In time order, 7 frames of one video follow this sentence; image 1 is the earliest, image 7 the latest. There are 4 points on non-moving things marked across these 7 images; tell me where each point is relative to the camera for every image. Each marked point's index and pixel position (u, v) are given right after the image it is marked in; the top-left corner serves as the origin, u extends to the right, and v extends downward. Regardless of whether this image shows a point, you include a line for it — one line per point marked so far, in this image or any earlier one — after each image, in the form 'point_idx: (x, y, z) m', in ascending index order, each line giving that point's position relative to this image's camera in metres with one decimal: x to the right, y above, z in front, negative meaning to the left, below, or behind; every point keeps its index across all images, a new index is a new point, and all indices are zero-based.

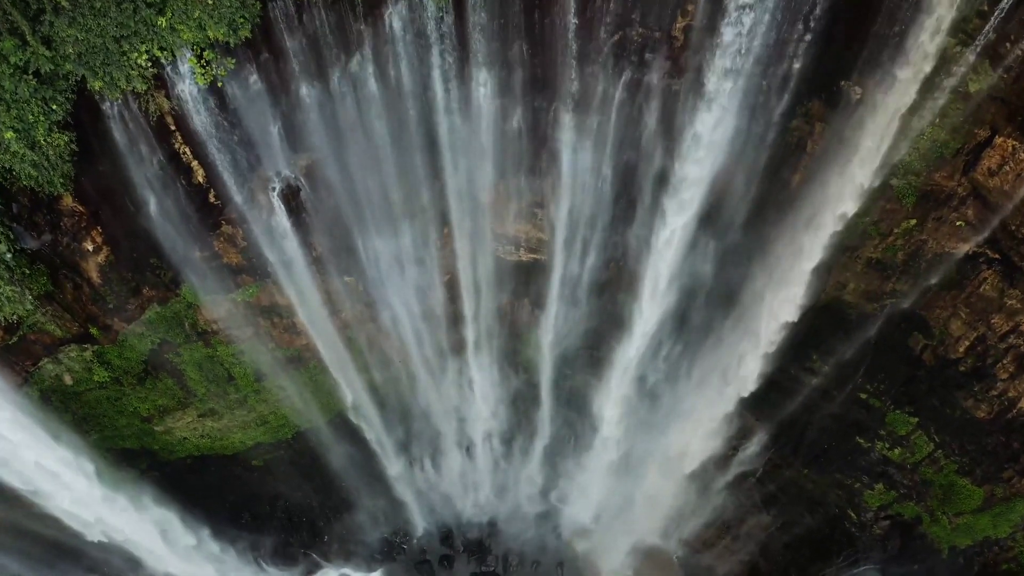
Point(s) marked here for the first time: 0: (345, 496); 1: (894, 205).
0: (-3.7, -4.6, +14.3) m
1: (+5.7, +1.2, +9.7) m
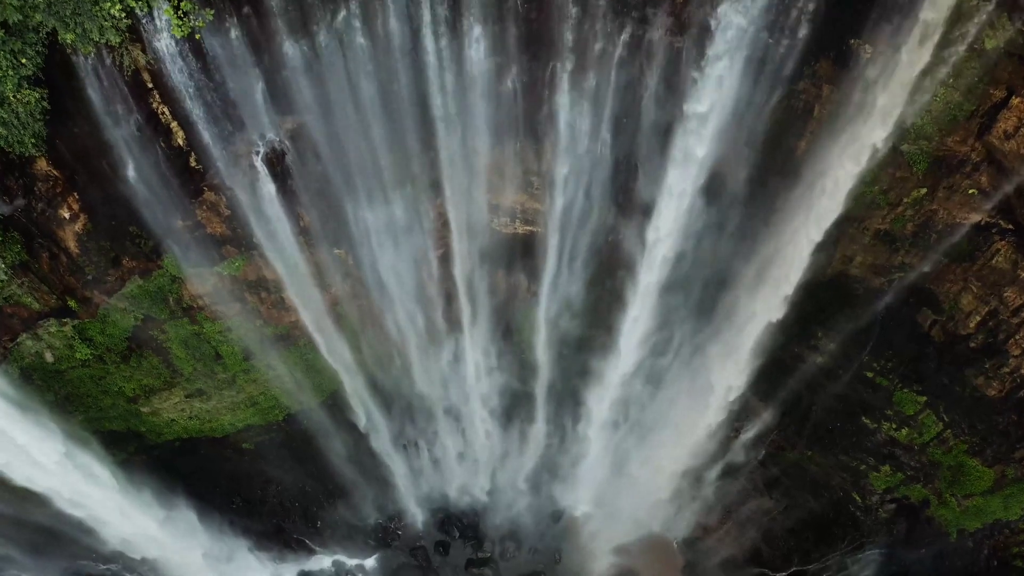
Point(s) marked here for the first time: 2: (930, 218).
0: (-3.8, -4.2, +14.0) m
1: (+5.6, +1.6, +9.3) m
2: (+6.1, +1.0, +9.5) m
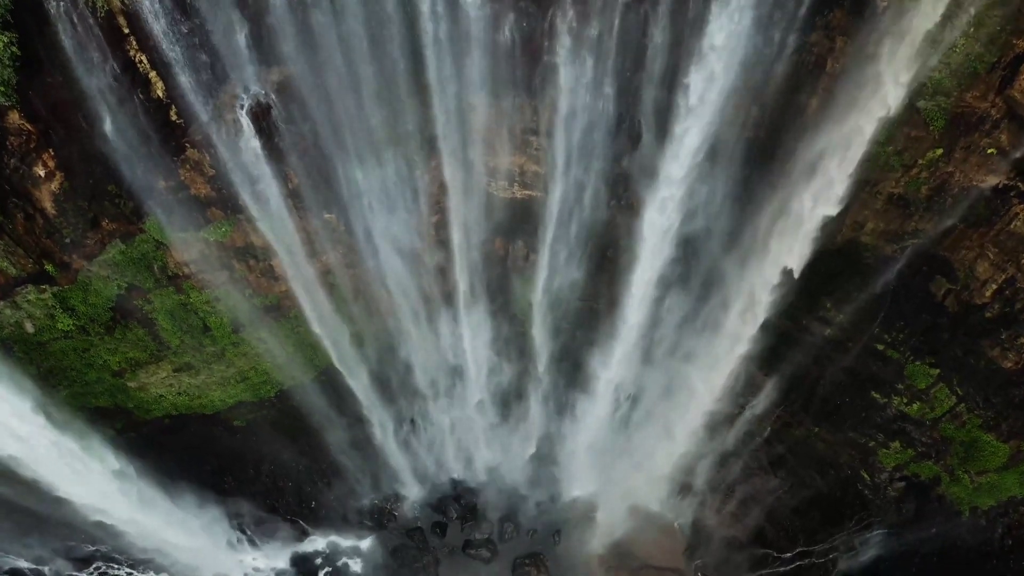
0: (-3.8, -3.6, +13.6) m
1: (+5.6, +2.2, +8.9) m
2: (+6.1, +1.5, +9.1) m
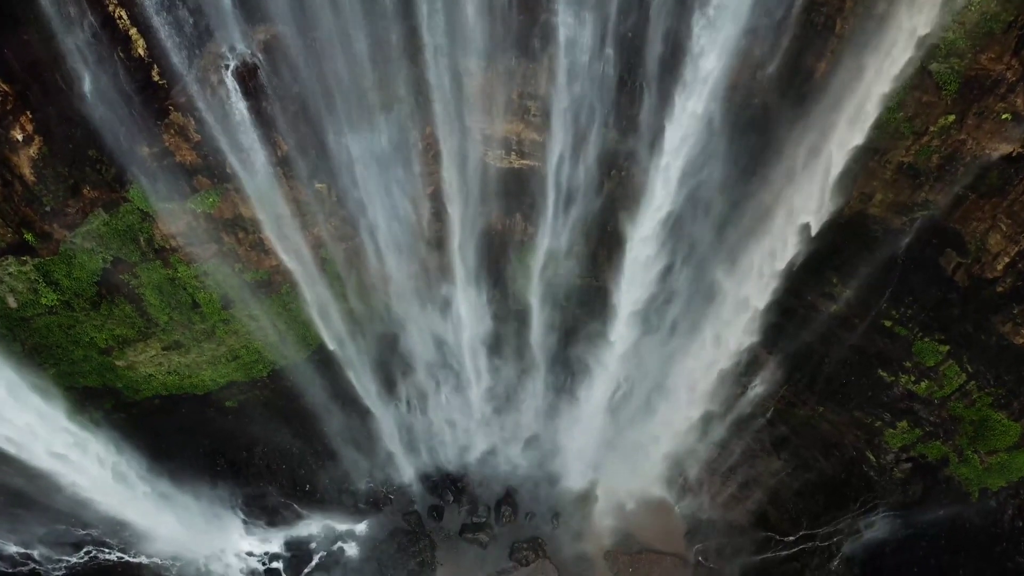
0: (-3.8, -3.2, +13.4) m
1: (+5.5, +2.5, +8.5) m
2: (+6.0, +1.9, +8.7) m
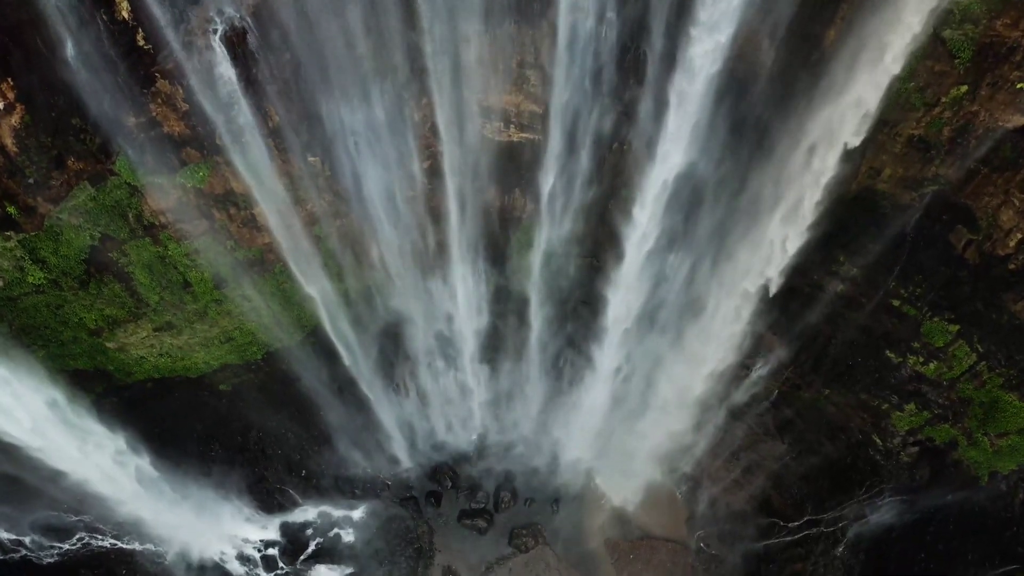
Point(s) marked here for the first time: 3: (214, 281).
0: (-3.8, -2.8, +13.1) m
1: (+5.5, +2.9, +8.3) m
2: (+6.0, +2.2, +8.5) m
3: (-4.9, +0.1, +10.6) m
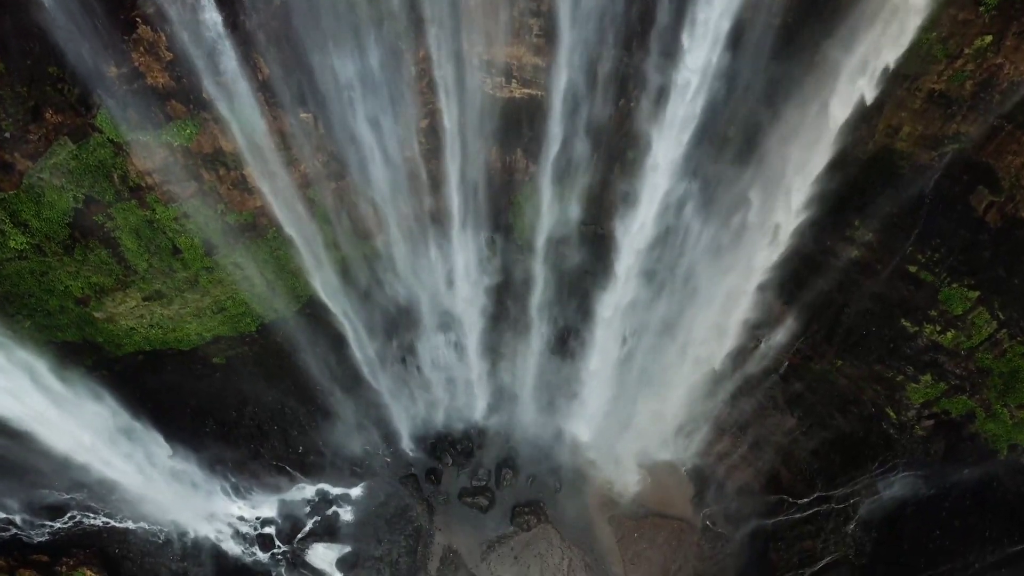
0: (-3.8, -2.3, +12.8) m
1: (+5.5, +3.4, +7.8) m
2: (+6.0, +2.7, +8.0) m
3: (-4.9, +0.6, +10.2) m
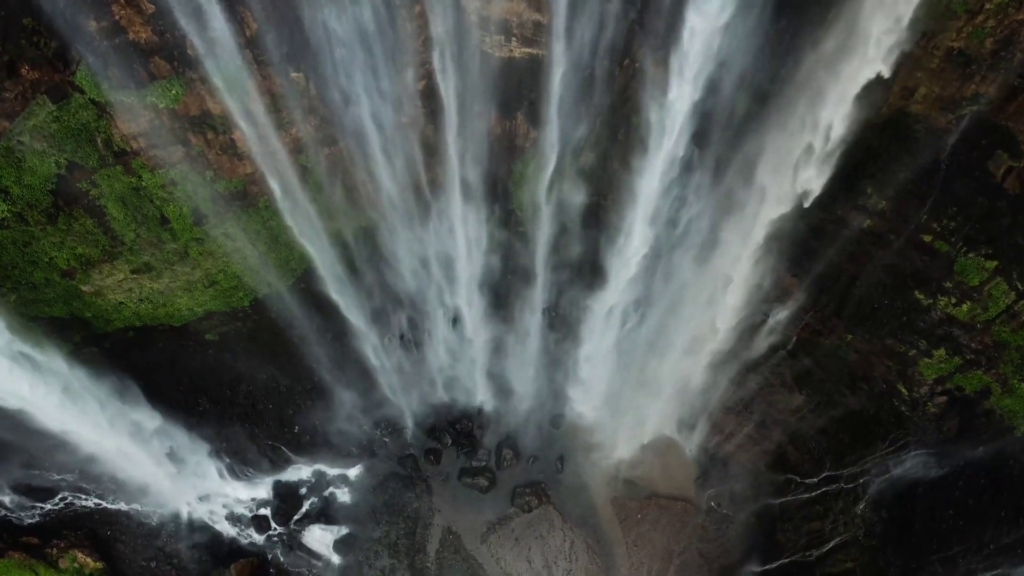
0: (-3.8, -1.8, +12.5) m
1: (+5.5, +3.8, +7.4) m
2: (+6.0, +3.2, +7.6) m
3: (-4.9, +1.1, +9.9) m
